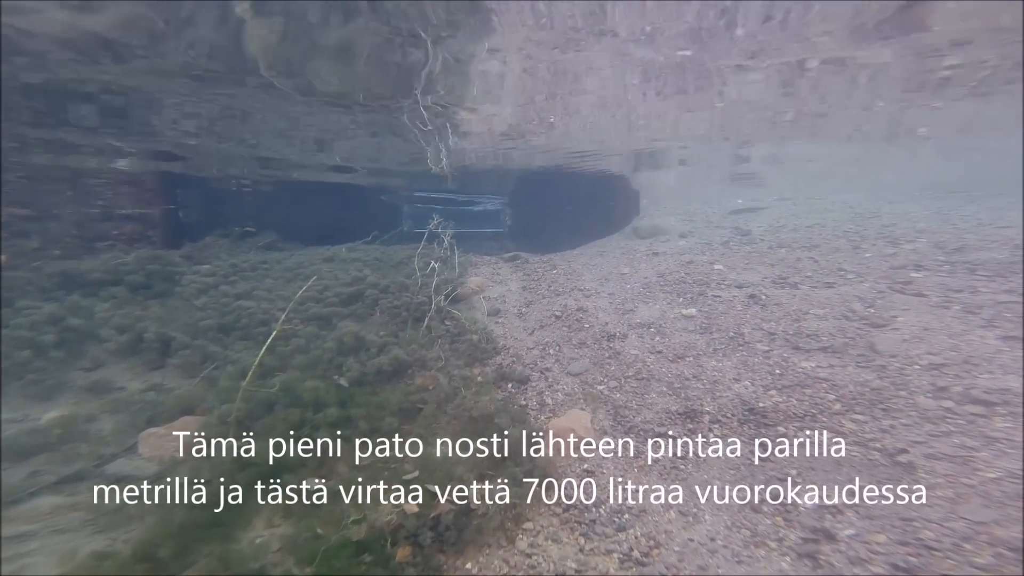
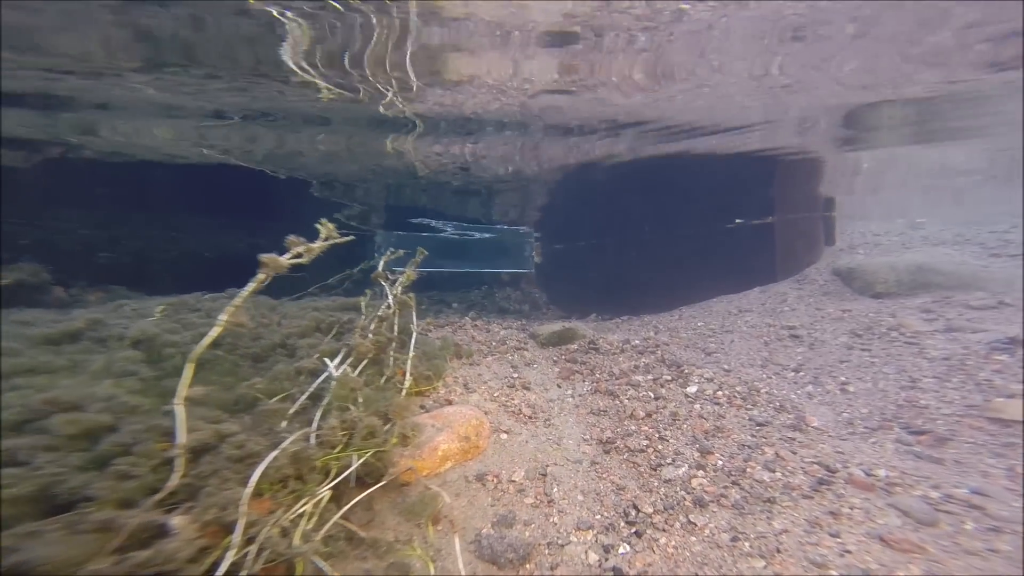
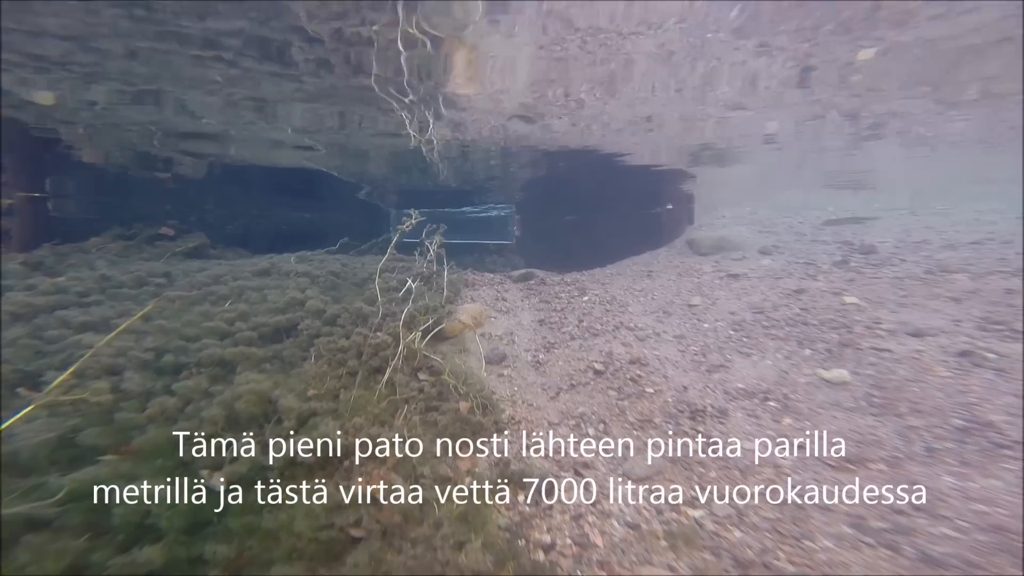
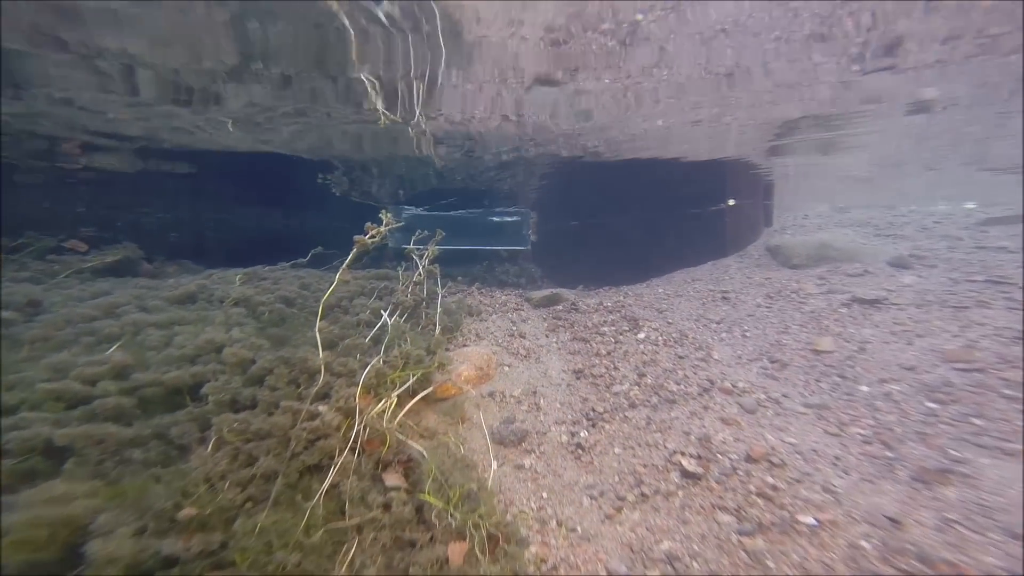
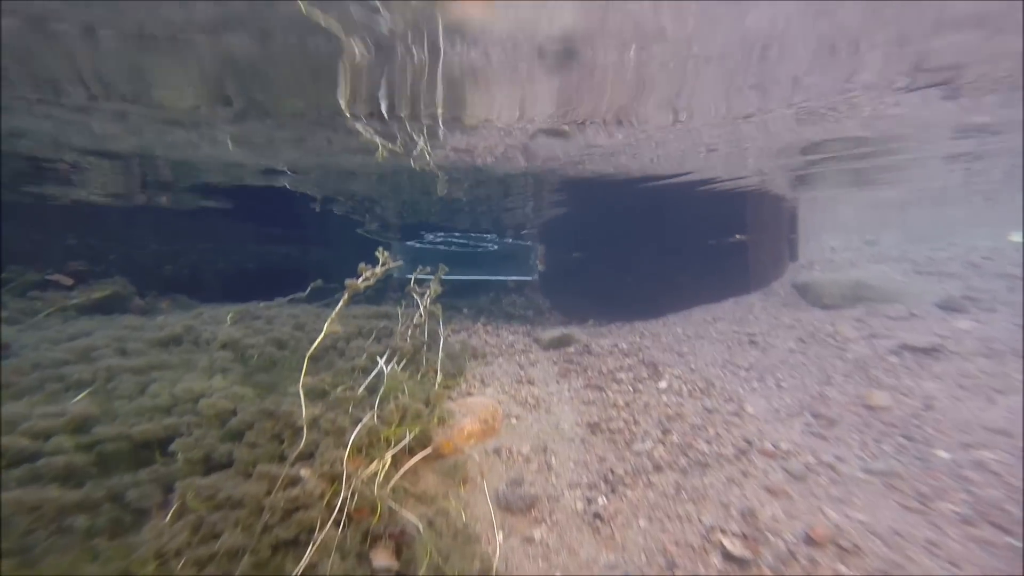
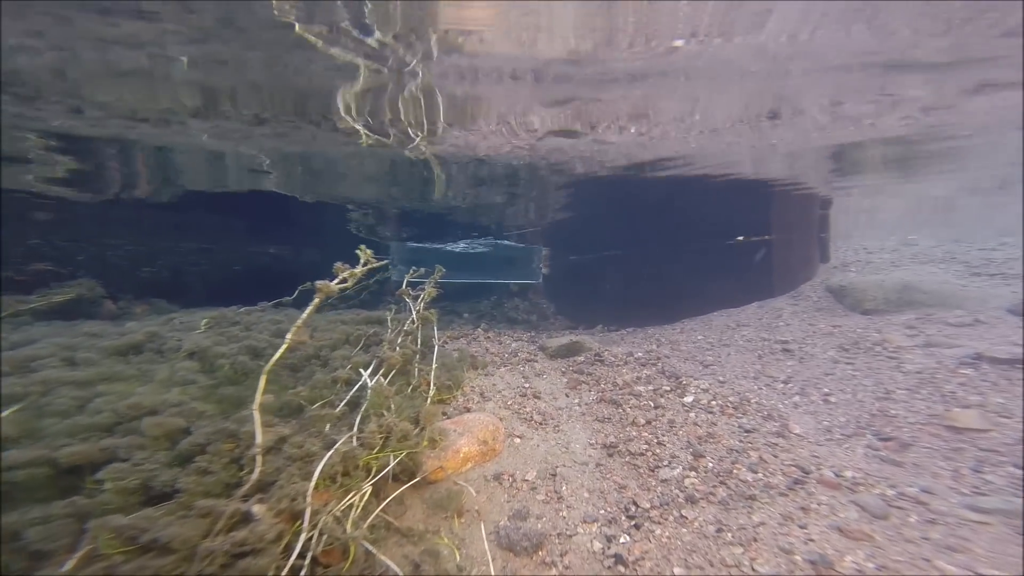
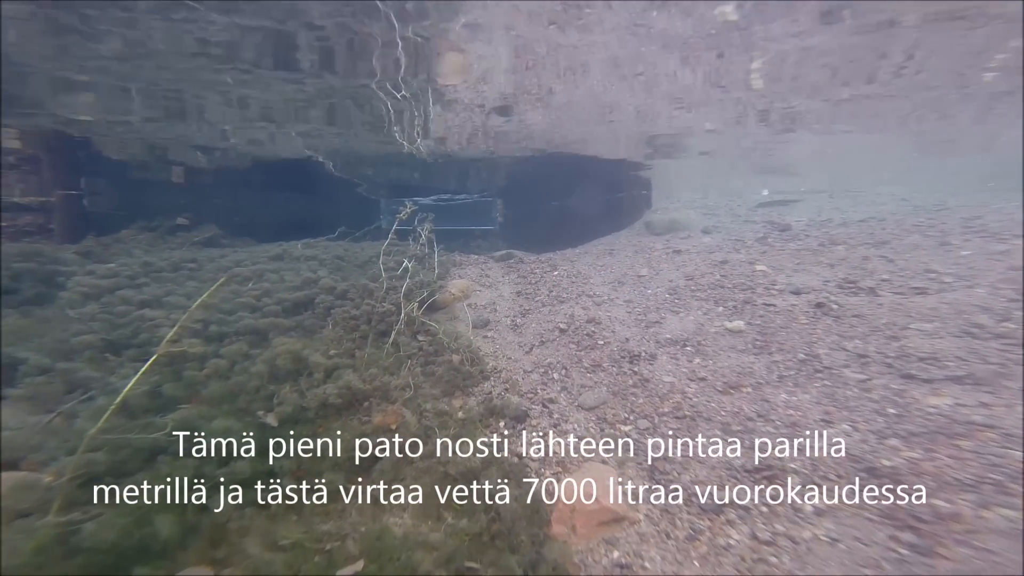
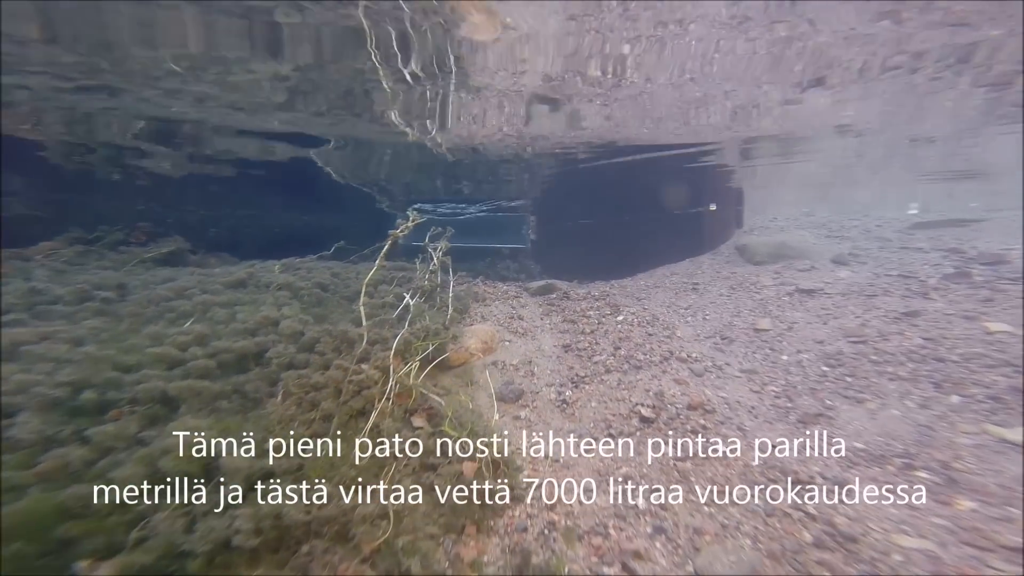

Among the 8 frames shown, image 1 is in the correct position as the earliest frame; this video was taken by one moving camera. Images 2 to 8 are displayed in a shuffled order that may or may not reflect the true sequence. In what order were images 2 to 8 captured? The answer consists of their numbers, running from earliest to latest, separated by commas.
7, 3, 8, 4, 5, 6, 2
